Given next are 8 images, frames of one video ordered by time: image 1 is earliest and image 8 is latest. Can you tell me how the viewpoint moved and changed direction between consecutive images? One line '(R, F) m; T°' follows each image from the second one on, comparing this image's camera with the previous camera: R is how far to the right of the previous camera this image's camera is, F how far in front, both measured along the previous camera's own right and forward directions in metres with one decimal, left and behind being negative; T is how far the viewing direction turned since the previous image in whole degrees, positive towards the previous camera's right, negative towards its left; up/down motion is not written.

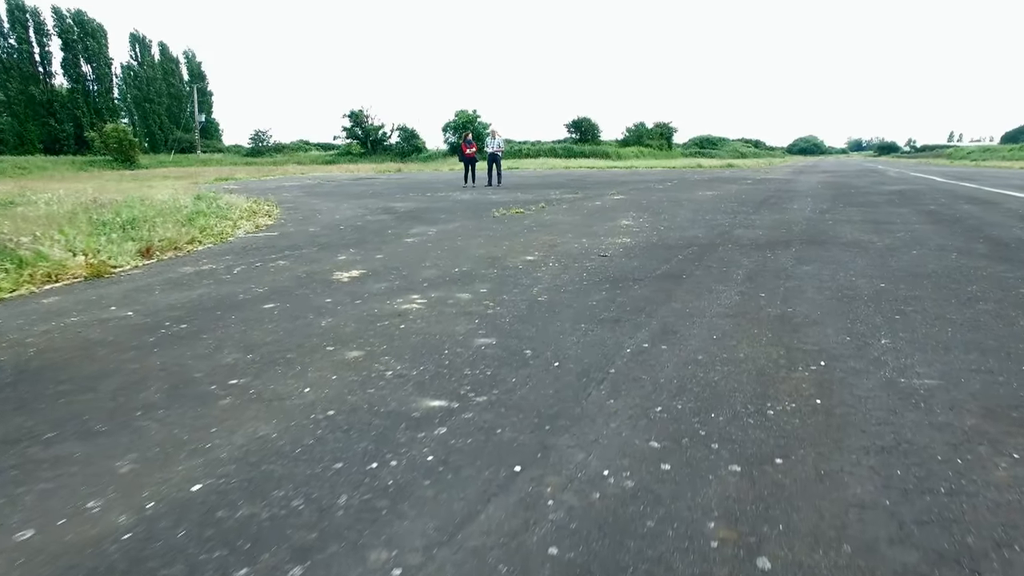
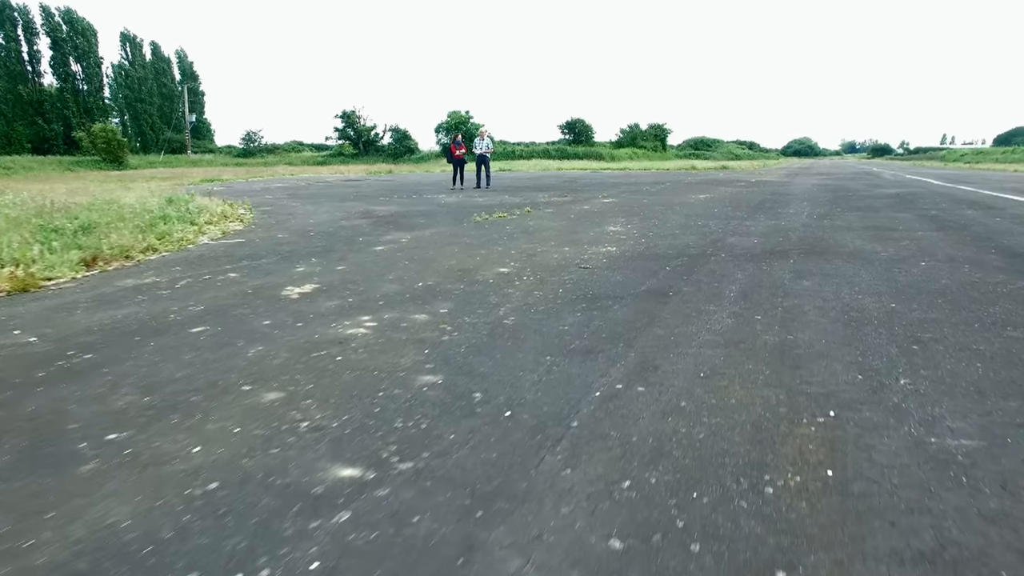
(+0.2, +0.6) m; 0°
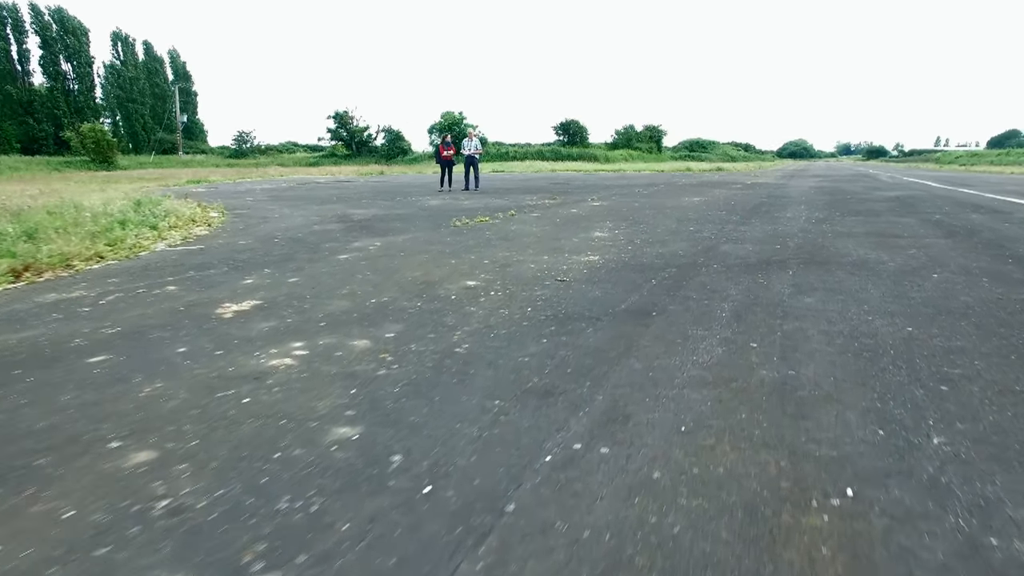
(+0.2, +0.7) m; 0°
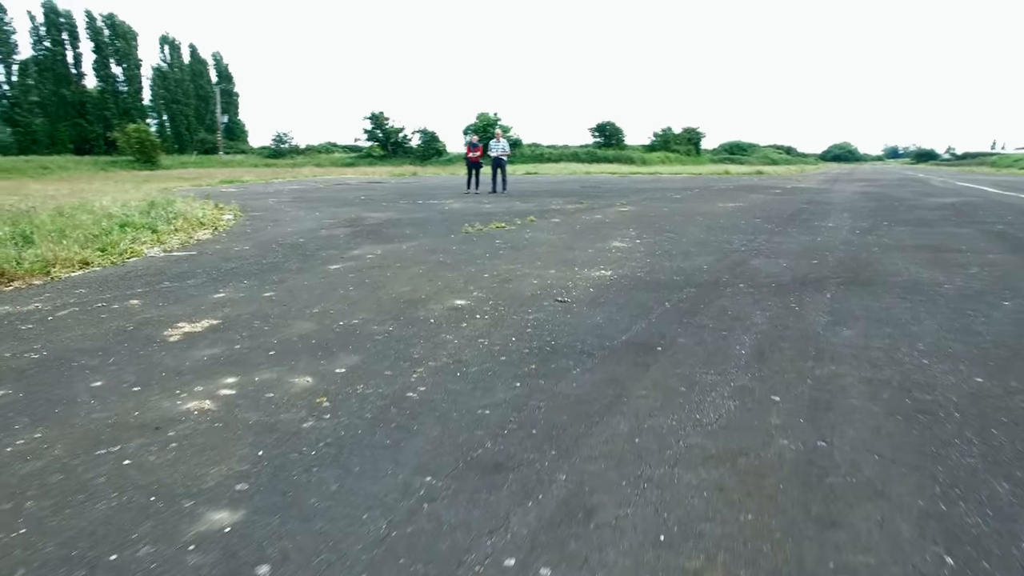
(+0.3, +0.7) m; -3°
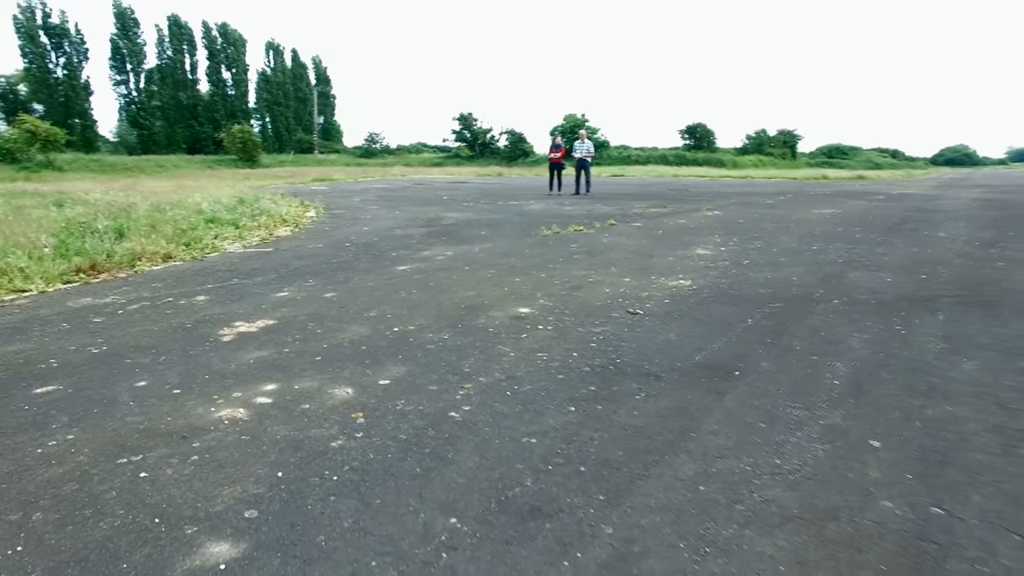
(+0.1, +0.3) m; -7°
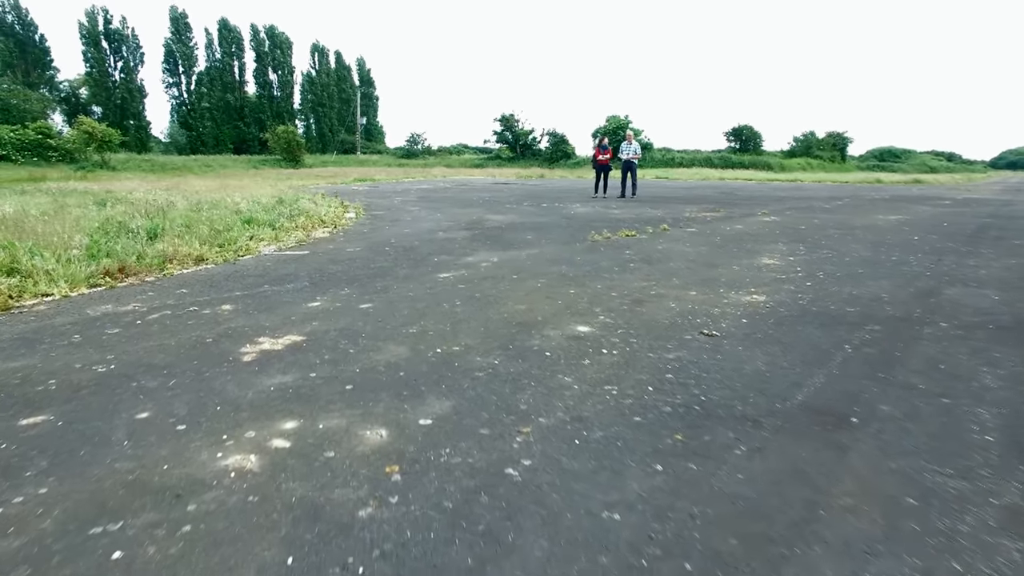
(-0.1, +0.6) m; -3°
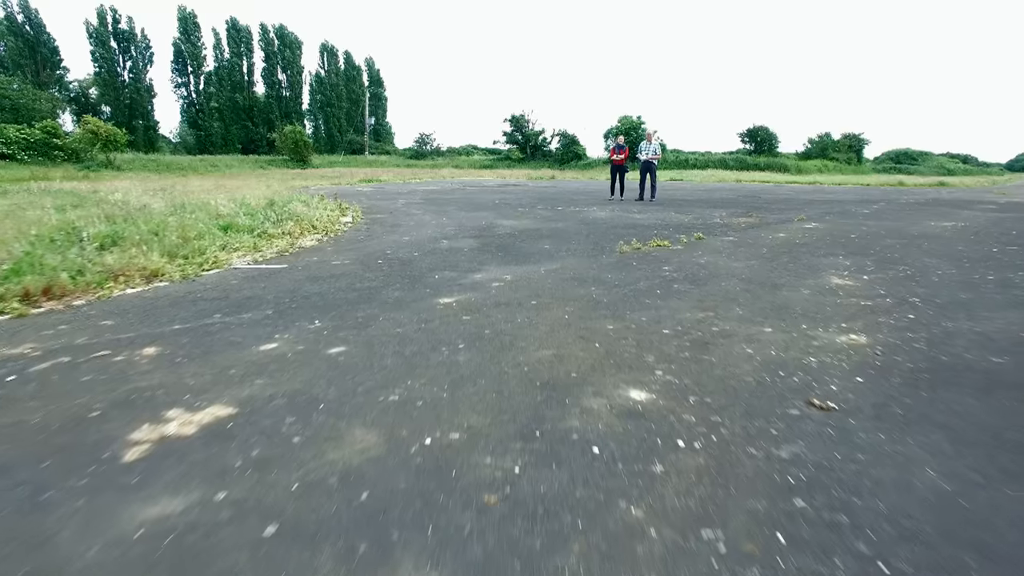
(-0.1, +1.3) m; -1°
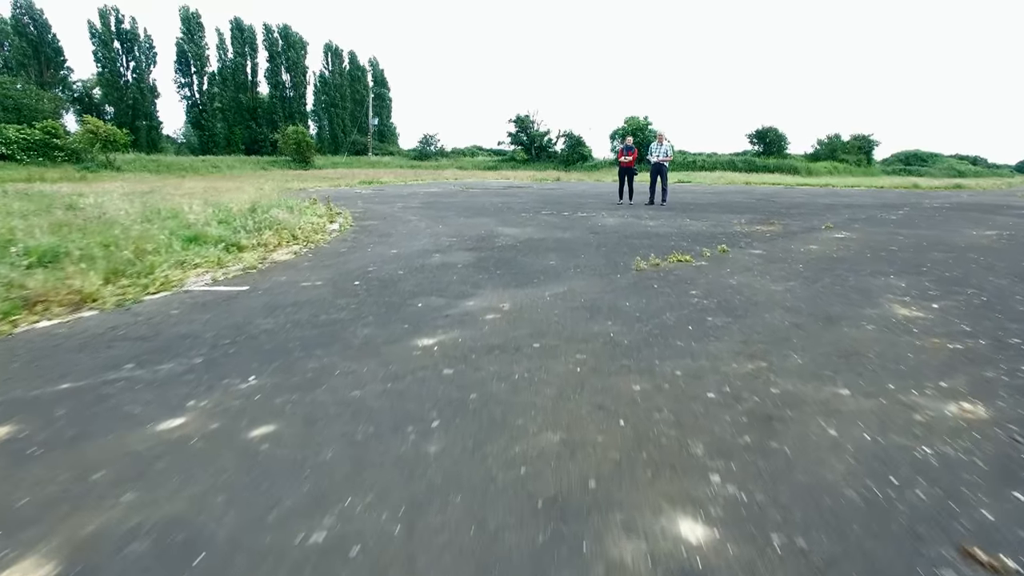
(0.0, +1.1) m; 0°
